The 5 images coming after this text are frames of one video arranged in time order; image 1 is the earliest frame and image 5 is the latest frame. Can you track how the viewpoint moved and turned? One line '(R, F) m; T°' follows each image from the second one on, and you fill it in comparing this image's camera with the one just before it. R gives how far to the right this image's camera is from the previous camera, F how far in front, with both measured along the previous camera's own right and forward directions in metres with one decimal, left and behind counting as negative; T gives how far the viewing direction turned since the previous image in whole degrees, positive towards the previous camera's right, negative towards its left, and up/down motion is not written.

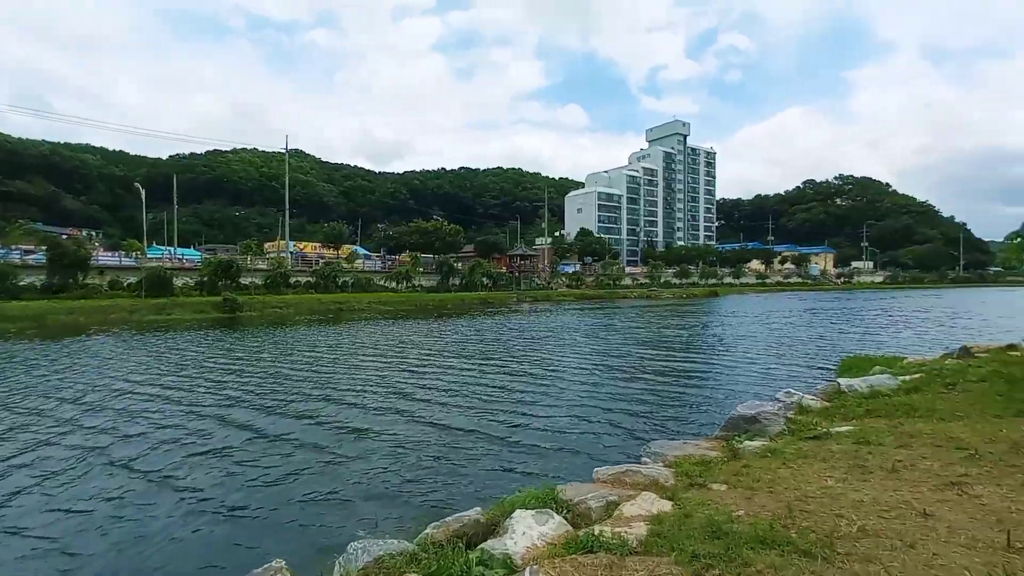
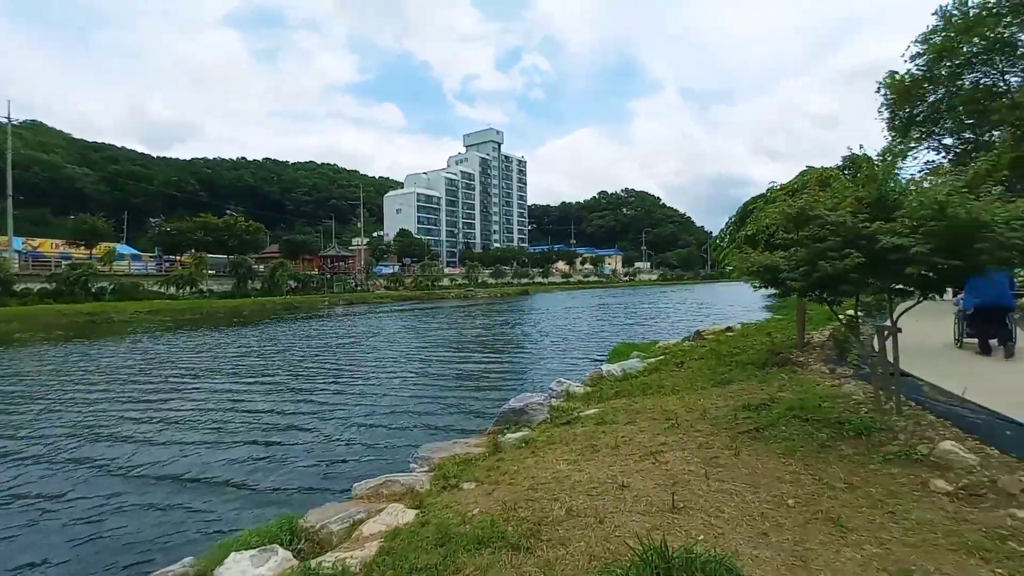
(+0.9, +0.2) m; +20°
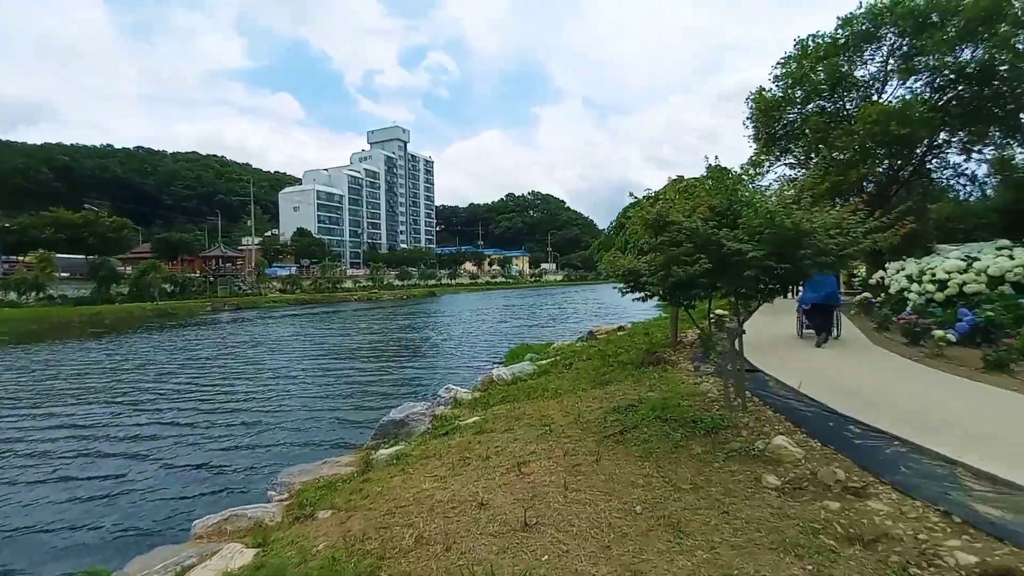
(+0.5, +0.2) m; +11°
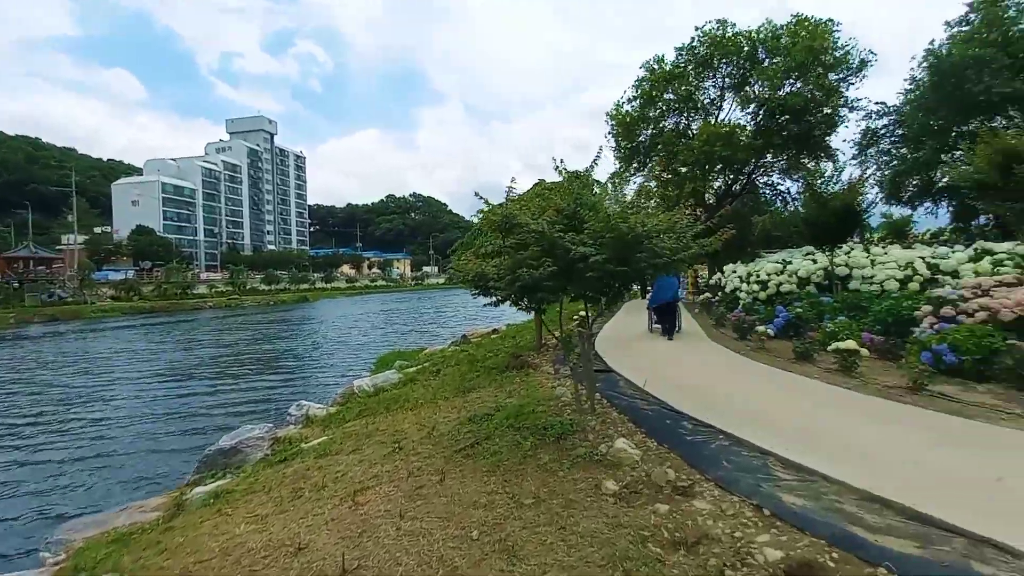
(+0.4, +0.3) m; +14°
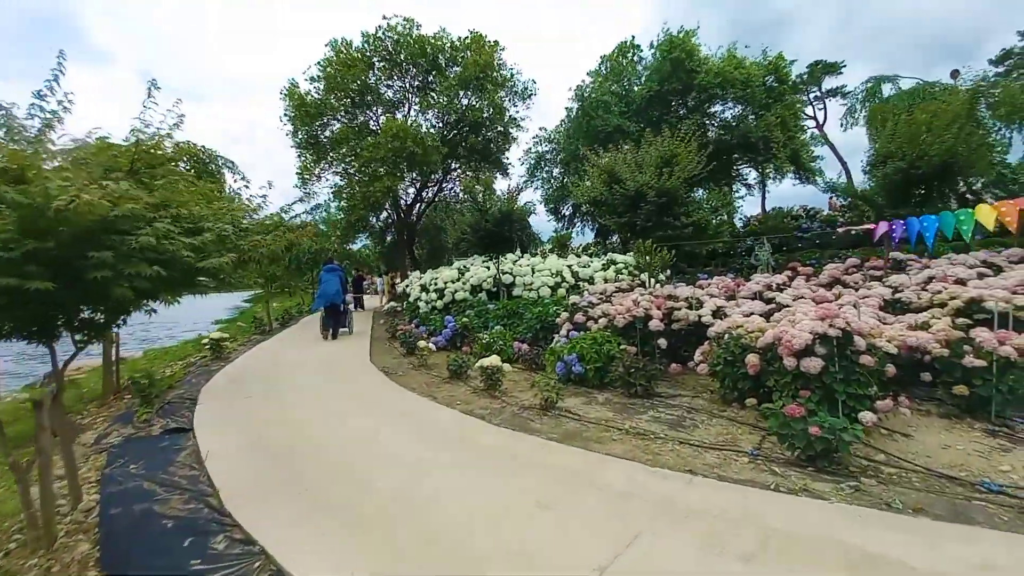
(+1.6, +1.4) m; +32°
